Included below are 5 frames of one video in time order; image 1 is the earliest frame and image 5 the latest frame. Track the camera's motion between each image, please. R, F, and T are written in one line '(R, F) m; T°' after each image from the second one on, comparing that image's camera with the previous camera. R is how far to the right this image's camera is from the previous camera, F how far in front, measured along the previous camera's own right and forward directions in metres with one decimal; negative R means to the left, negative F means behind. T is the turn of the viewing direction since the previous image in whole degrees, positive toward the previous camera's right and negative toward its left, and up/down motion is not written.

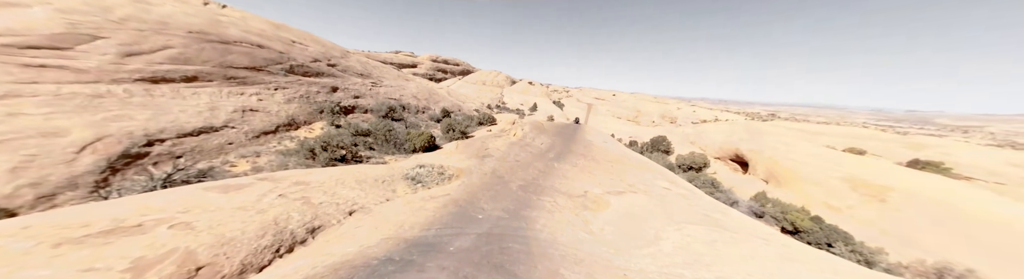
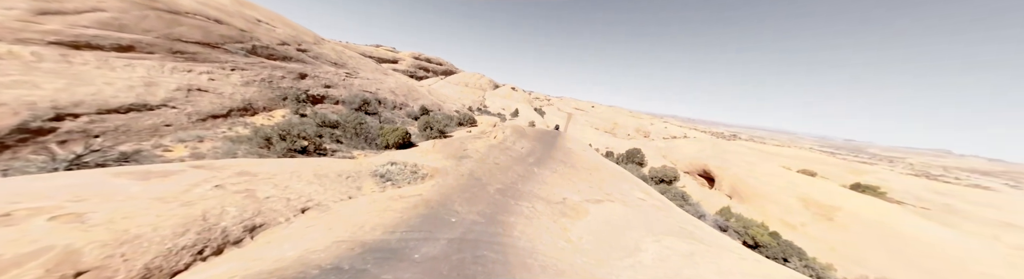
(0.0, +0.4) m; +5°
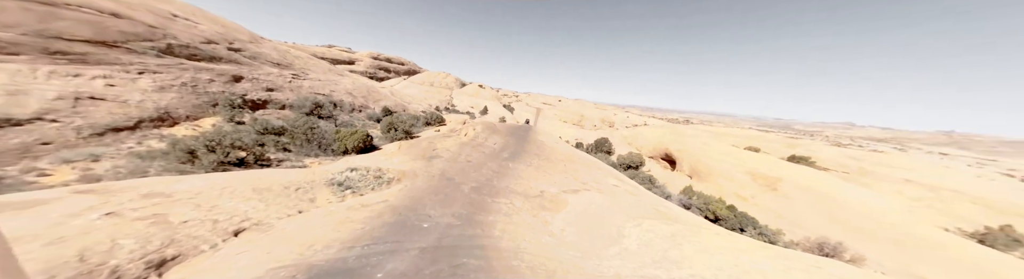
(0.0, +0.4) m; +7°
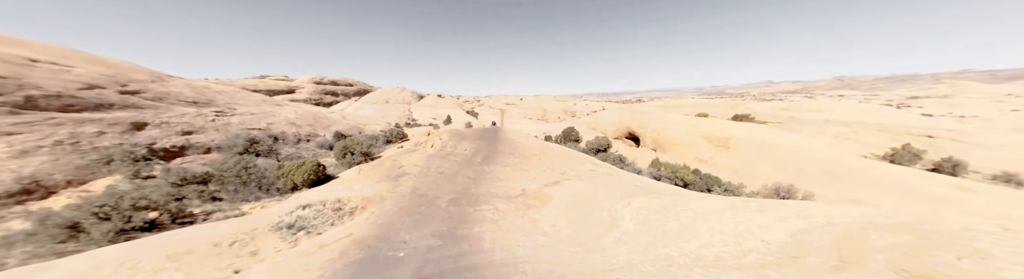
(-0.1, +0.5) m; +7°
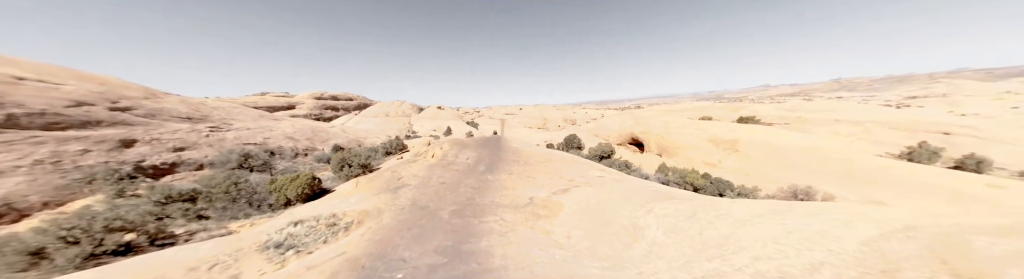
(-0.2, +0.5) m; 0°
